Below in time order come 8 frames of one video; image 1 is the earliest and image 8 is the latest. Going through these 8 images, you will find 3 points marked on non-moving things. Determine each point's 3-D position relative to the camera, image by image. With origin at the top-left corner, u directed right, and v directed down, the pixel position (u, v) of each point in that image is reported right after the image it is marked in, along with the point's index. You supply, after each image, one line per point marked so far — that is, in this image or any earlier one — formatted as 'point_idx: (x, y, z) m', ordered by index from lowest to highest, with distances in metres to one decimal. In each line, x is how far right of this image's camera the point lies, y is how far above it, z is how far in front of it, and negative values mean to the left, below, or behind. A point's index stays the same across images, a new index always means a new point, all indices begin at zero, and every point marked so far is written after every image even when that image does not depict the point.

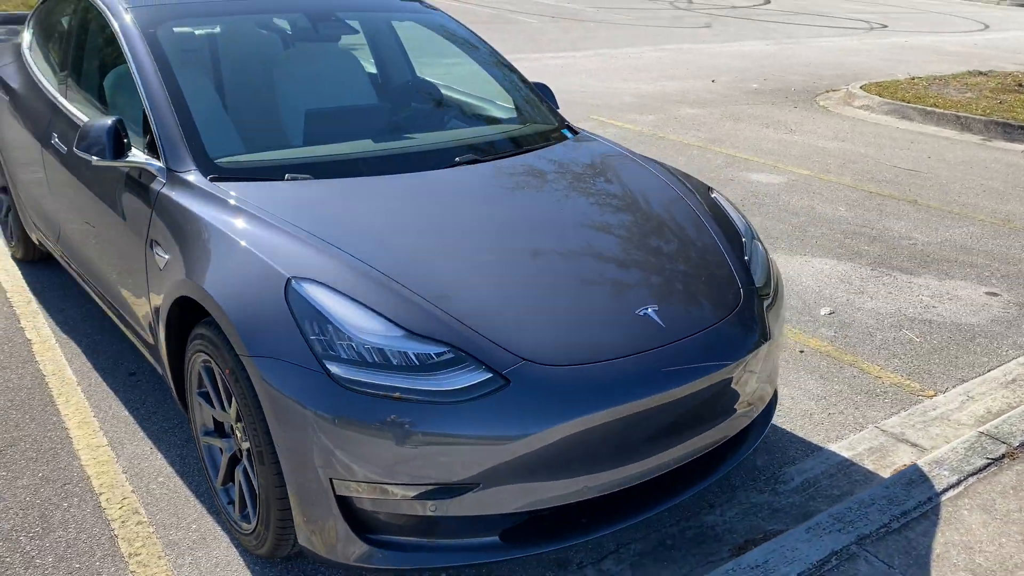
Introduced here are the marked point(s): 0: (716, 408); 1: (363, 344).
0: (+0.6, -0.3, +2.5) m
1: (-0.4, -0.1, +2.1) m
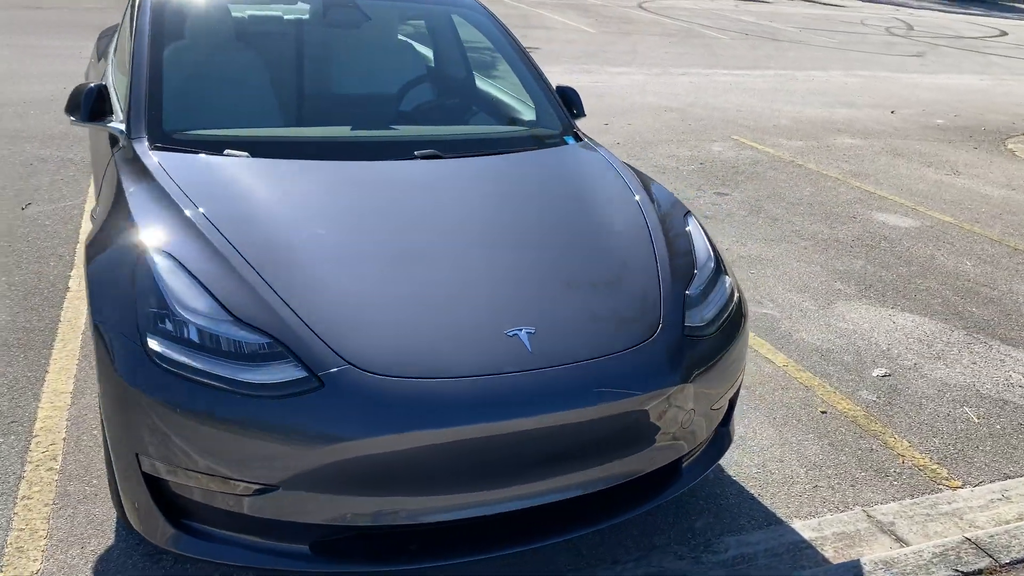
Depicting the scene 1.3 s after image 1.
0: (+0.2, -0.4, +2.3) m
1: (-0.8, -0.1, +2.1) m
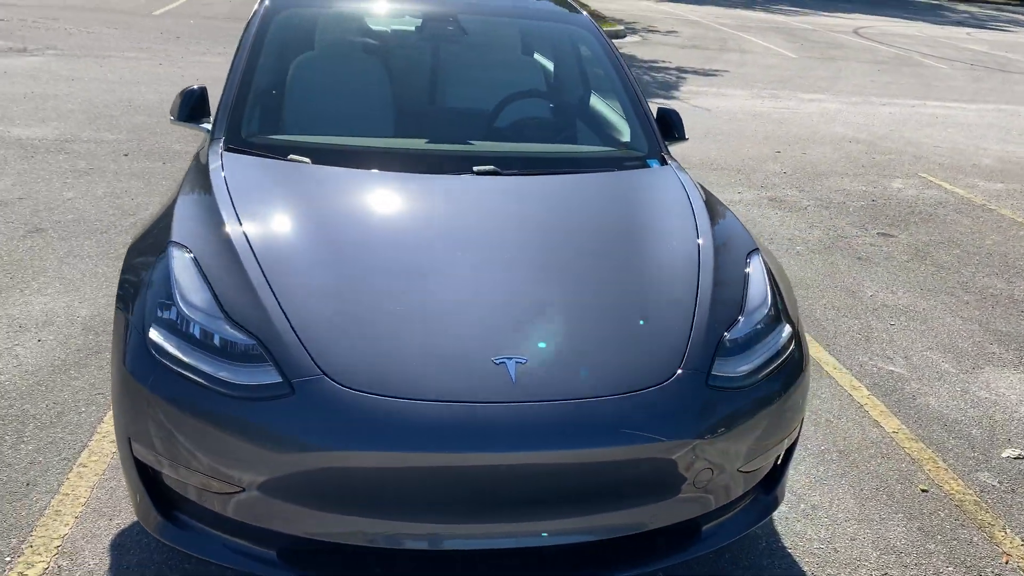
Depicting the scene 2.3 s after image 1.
0: (+0.2, -0.5, +2.1) m
1: (-0.8, -0.1, +2.1) m
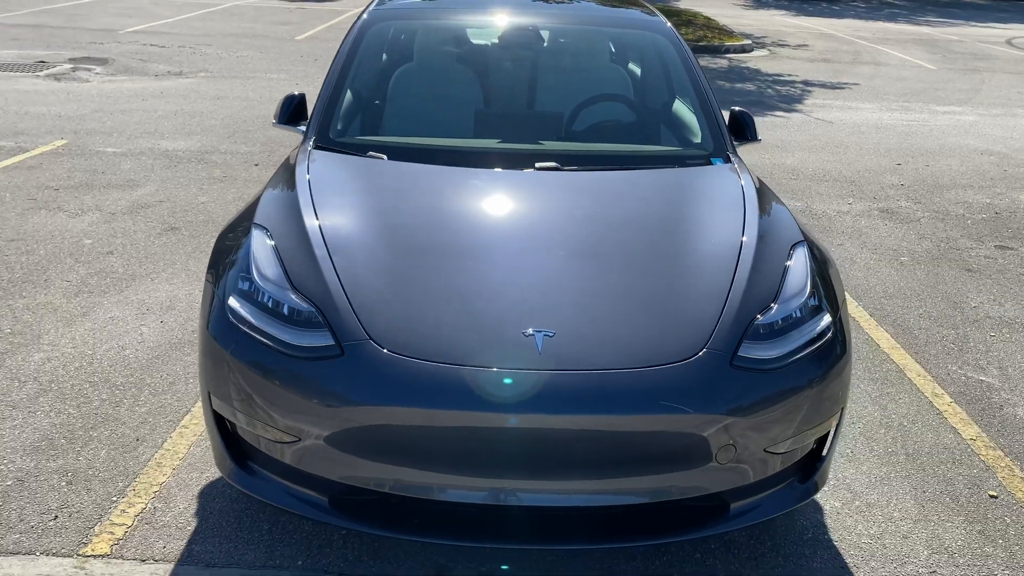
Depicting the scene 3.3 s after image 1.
0: (+0.3, -0.5, +2.2) m
1: (-0.7, 0.0, +2.4) m
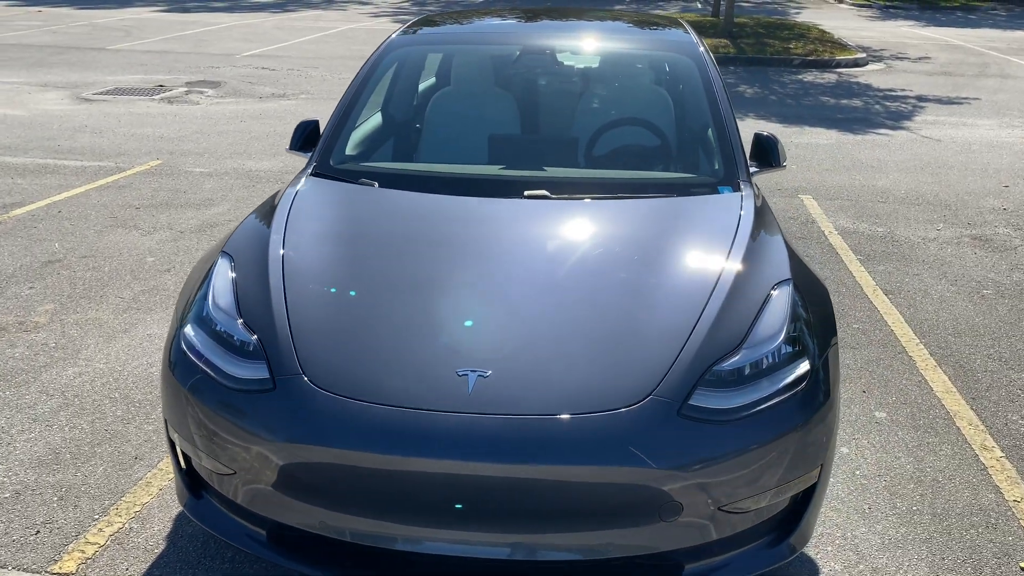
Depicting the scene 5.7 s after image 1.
0: (+0.1, -0.6, +2.1) m
1: (-0.9, -0.1, +2.4) m
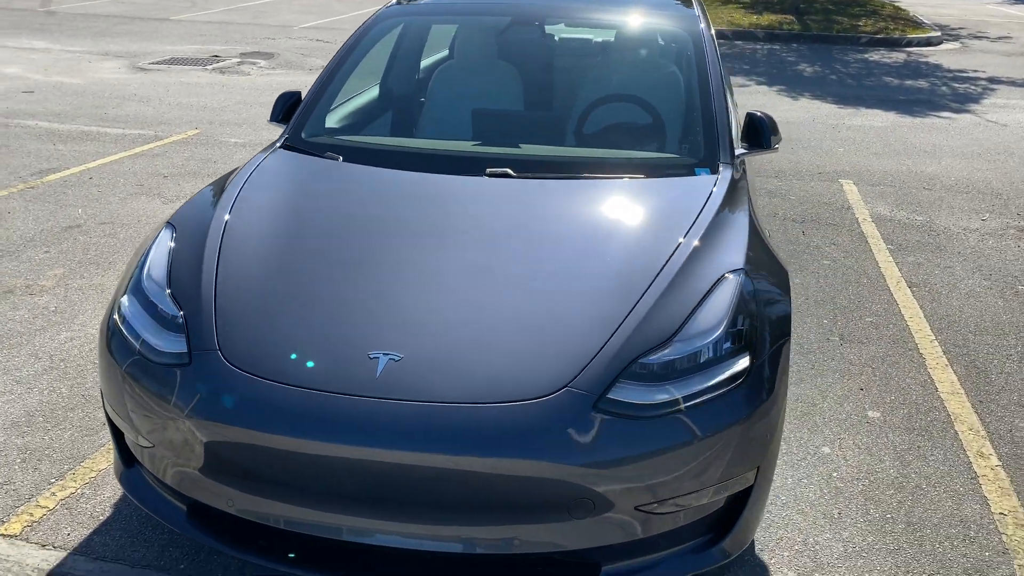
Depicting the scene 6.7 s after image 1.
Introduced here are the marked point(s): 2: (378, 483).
0: (-0.1, -0.5, +2.0) m
1: (-1.0, 0.0, +2.4) m
2: (-0.3, -0.5, +2.0) m
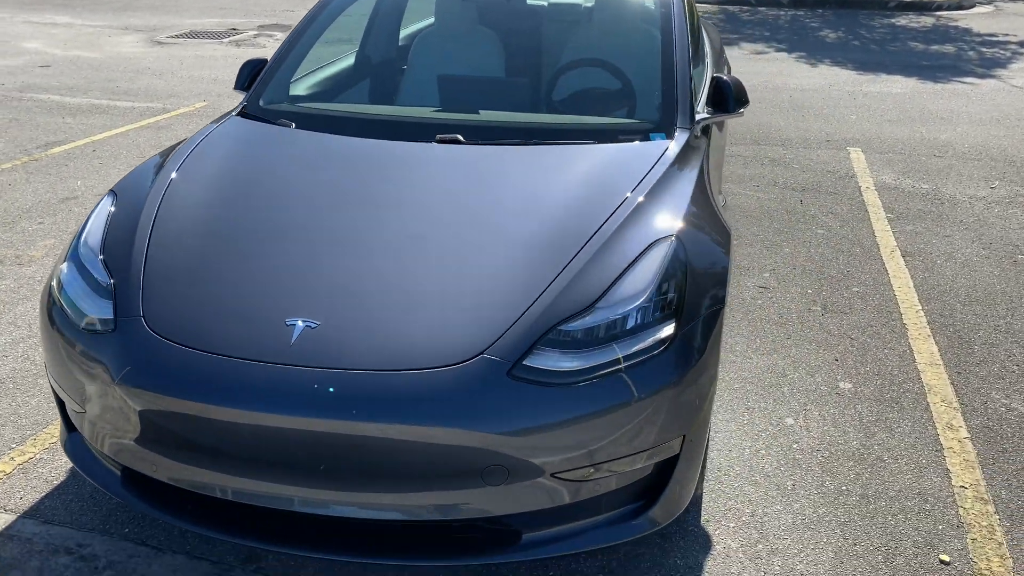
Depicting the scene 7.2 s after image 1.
0: (-0.3, -0.4, +2.0) m
1: (-1.2, +0.1, +2.4) m
2: (-0.5, -0.4, +2.0) m
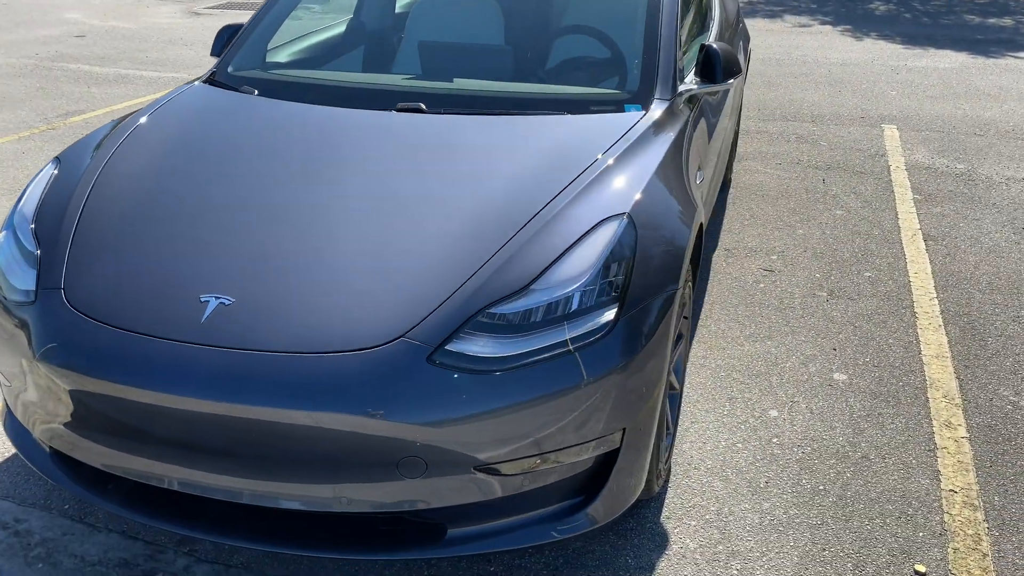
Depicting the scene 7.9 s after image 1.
0: (-0.5, -0.4, +1.9) m
1: (-1.4, +0.2, +2.4) m
2: (-0.7, -0.3, +1.9) m
